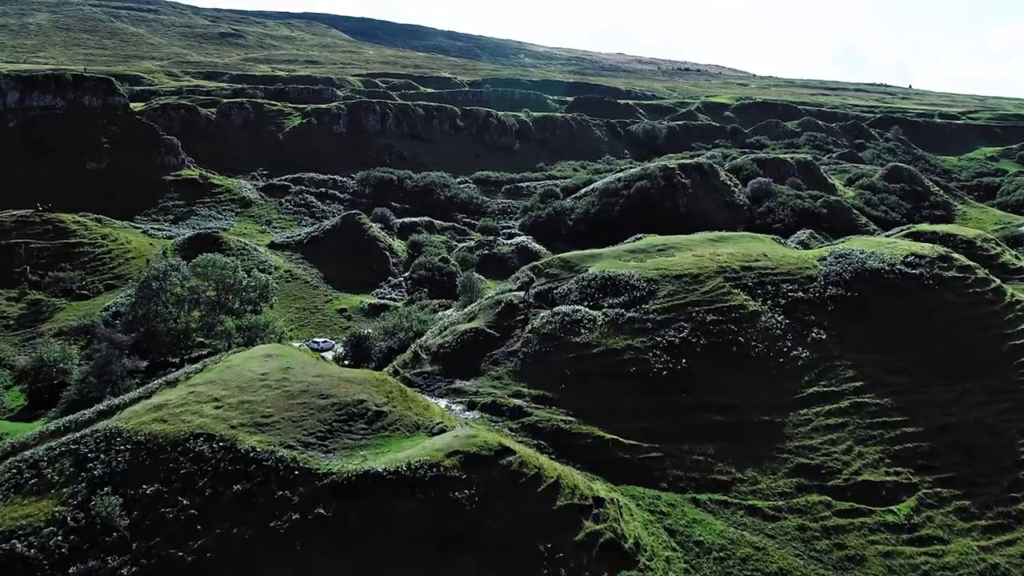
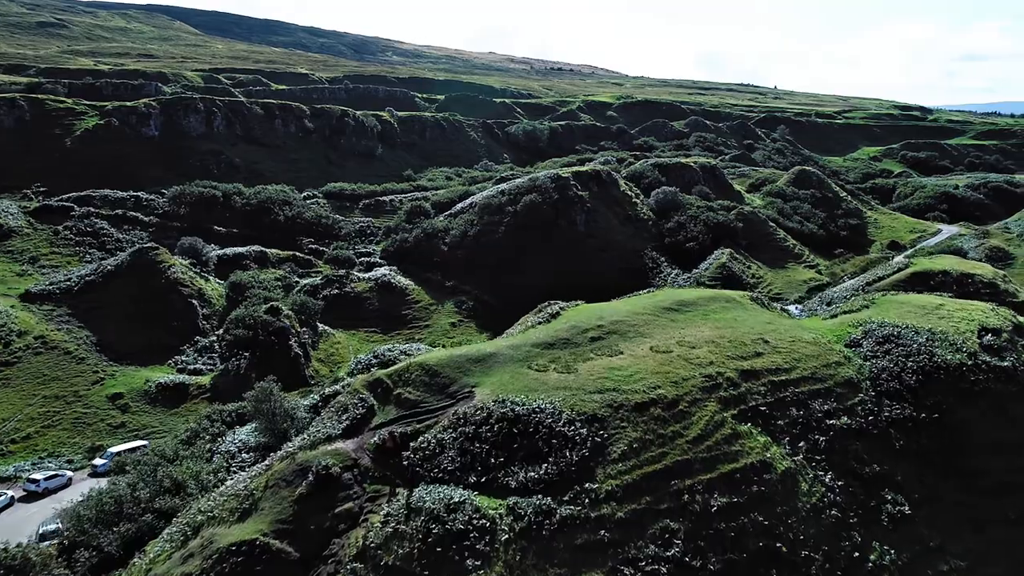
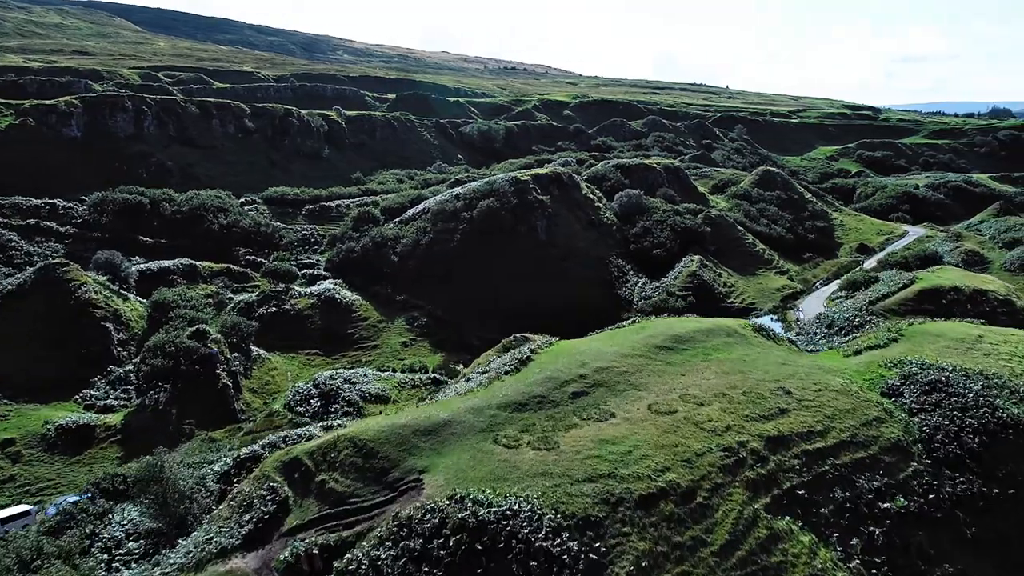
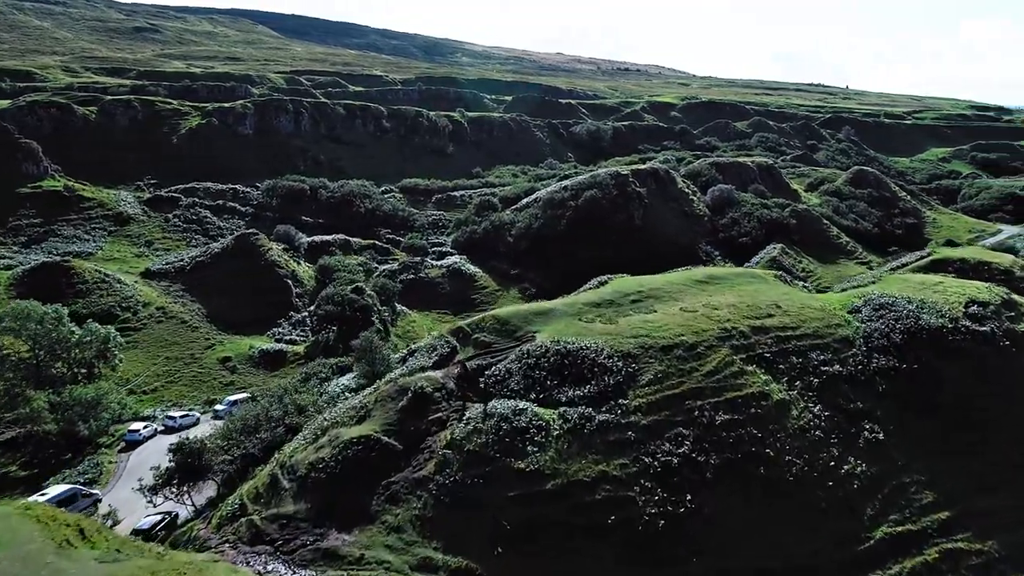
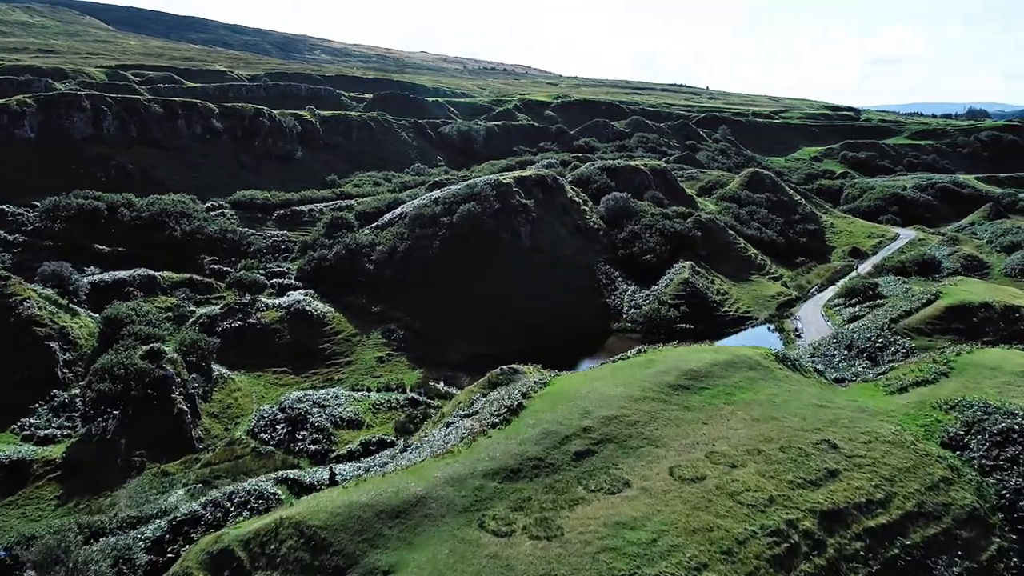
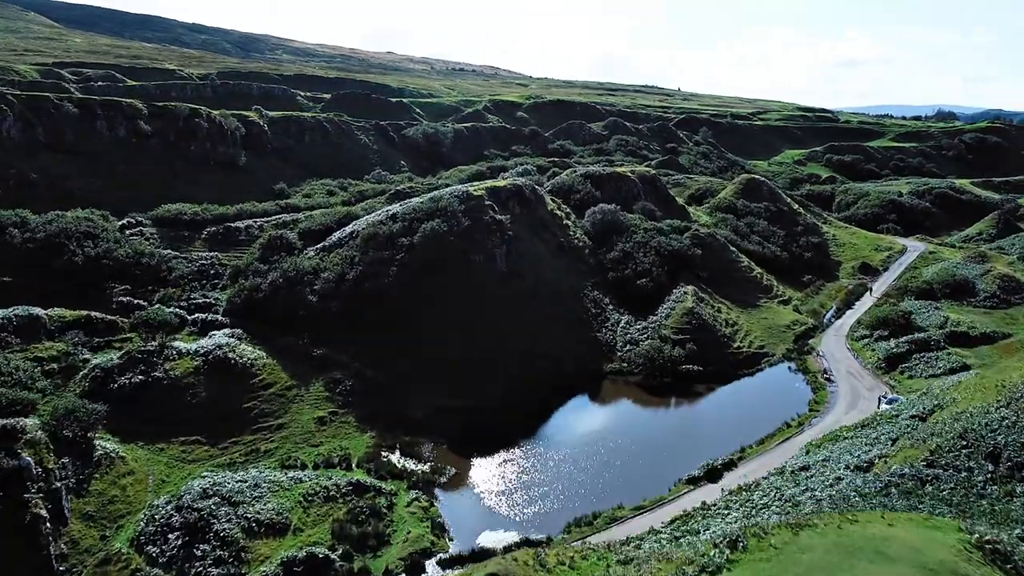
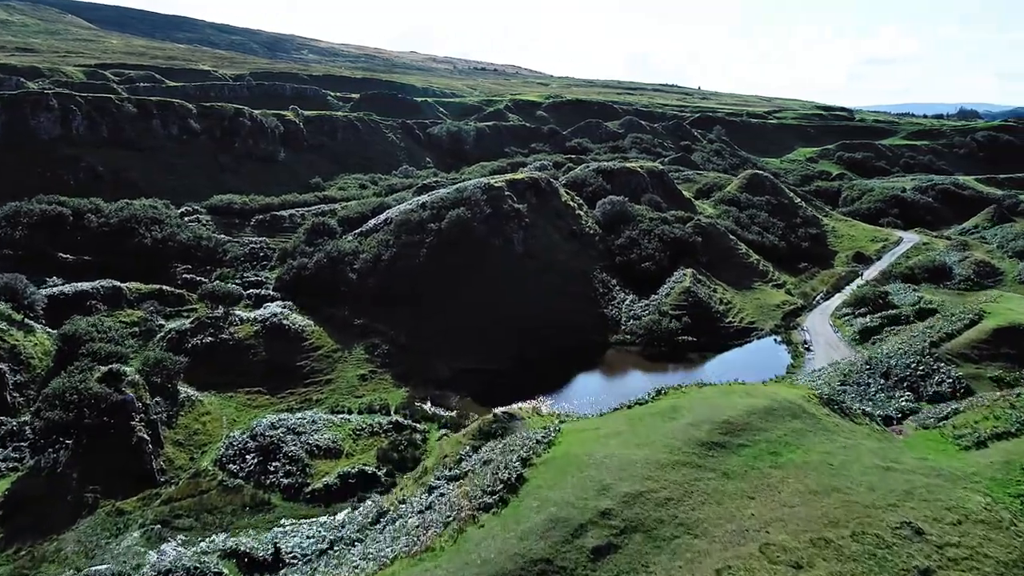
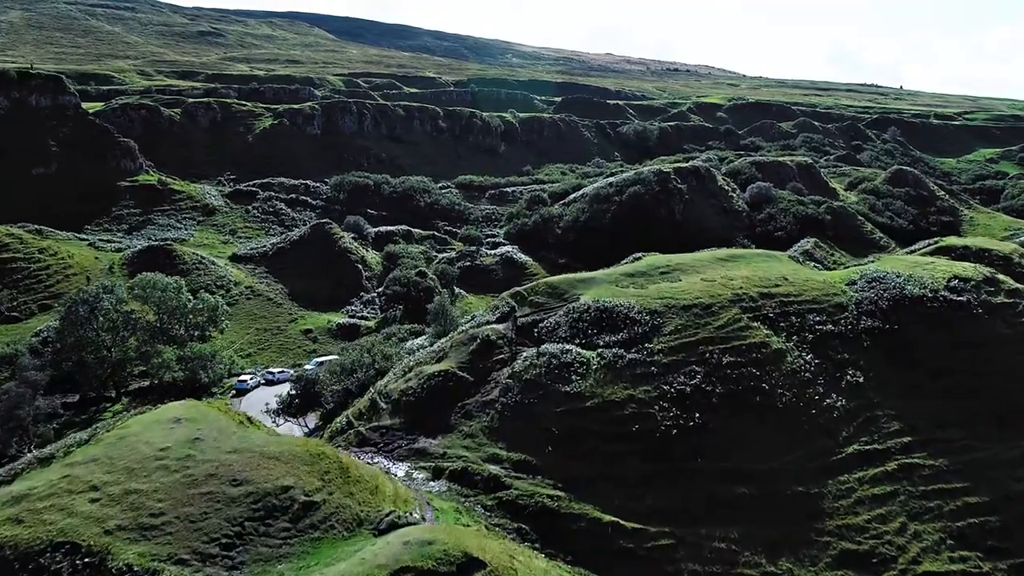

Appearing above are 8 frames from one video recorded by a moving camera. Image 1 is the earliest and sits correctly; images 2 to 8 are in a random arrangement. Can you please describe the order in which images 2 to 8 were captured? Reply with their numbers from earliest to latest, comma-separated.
8, 4, 2, 3, 5, 7, 6
